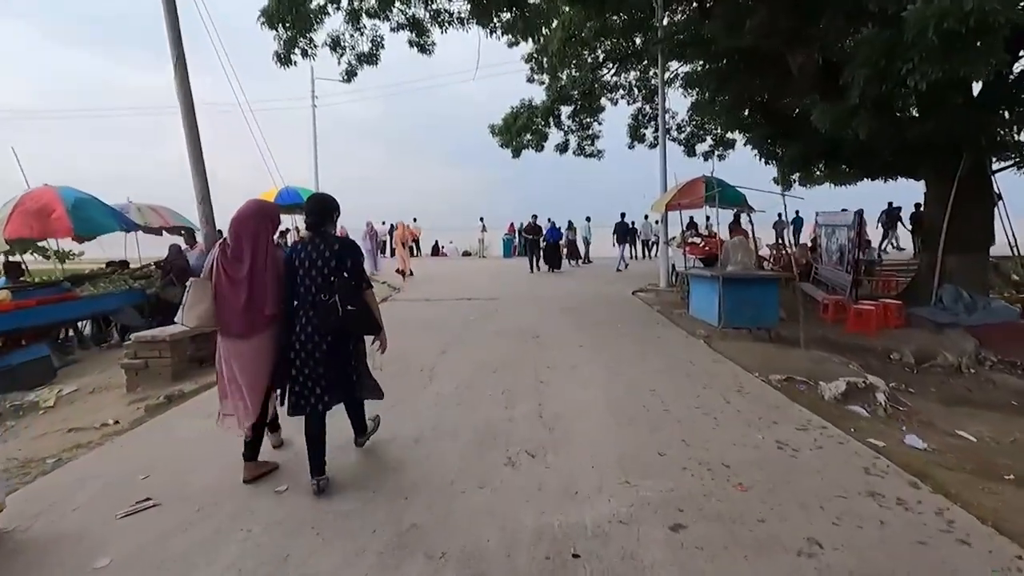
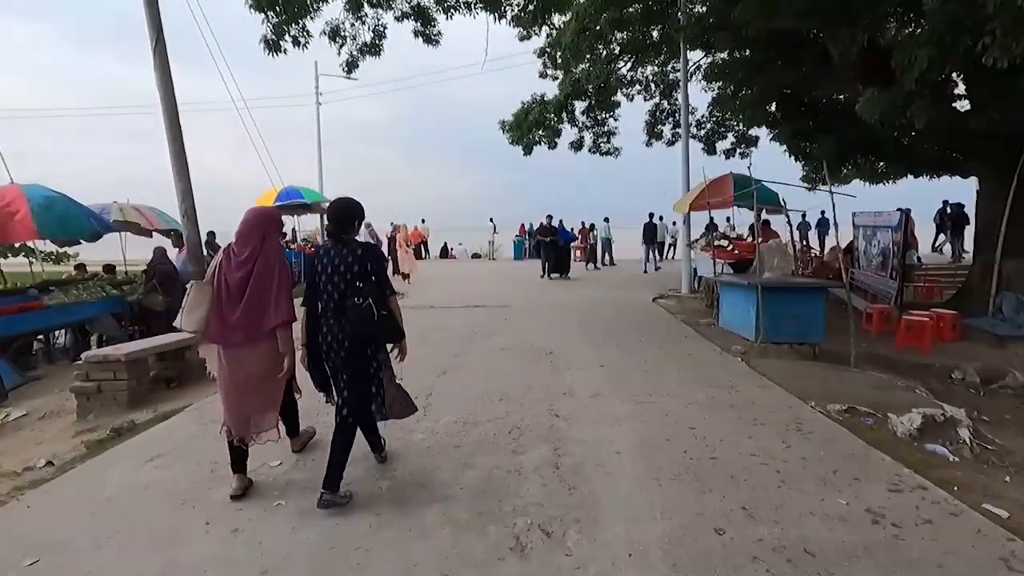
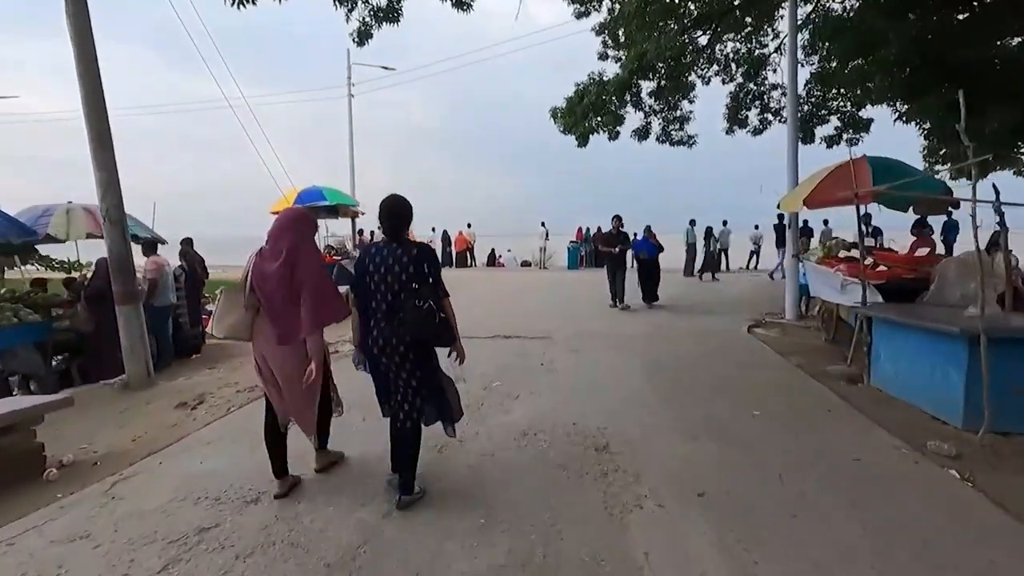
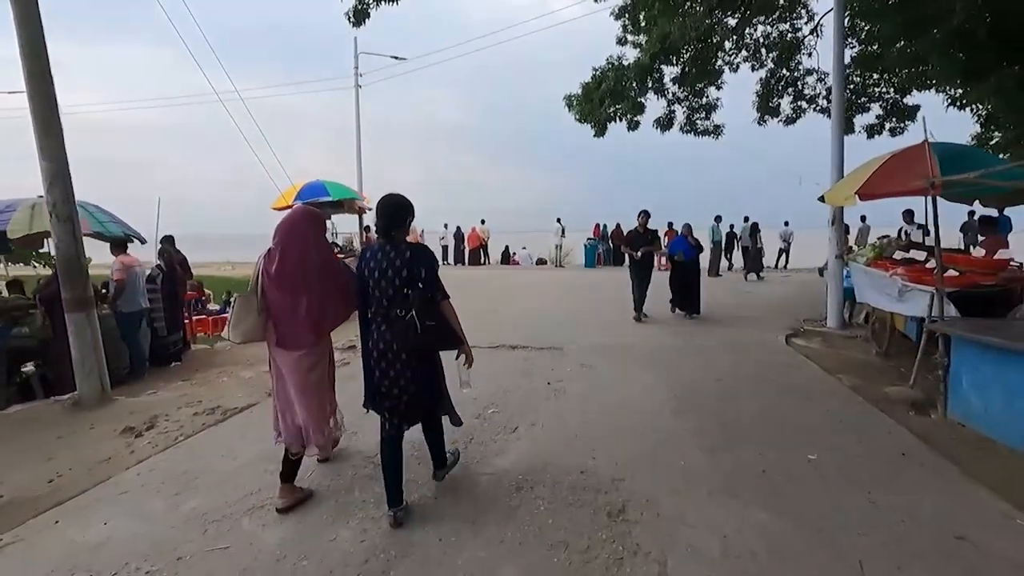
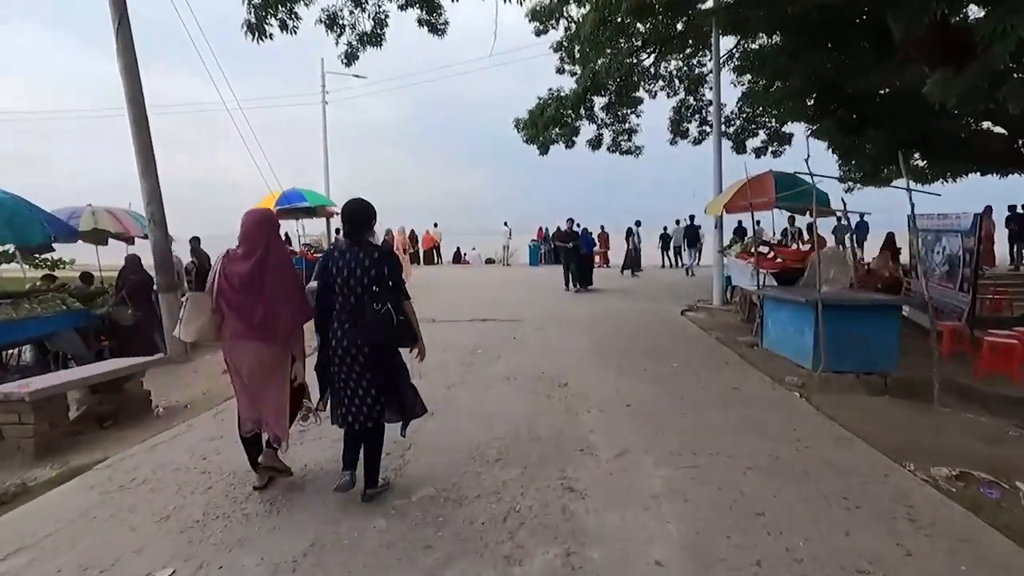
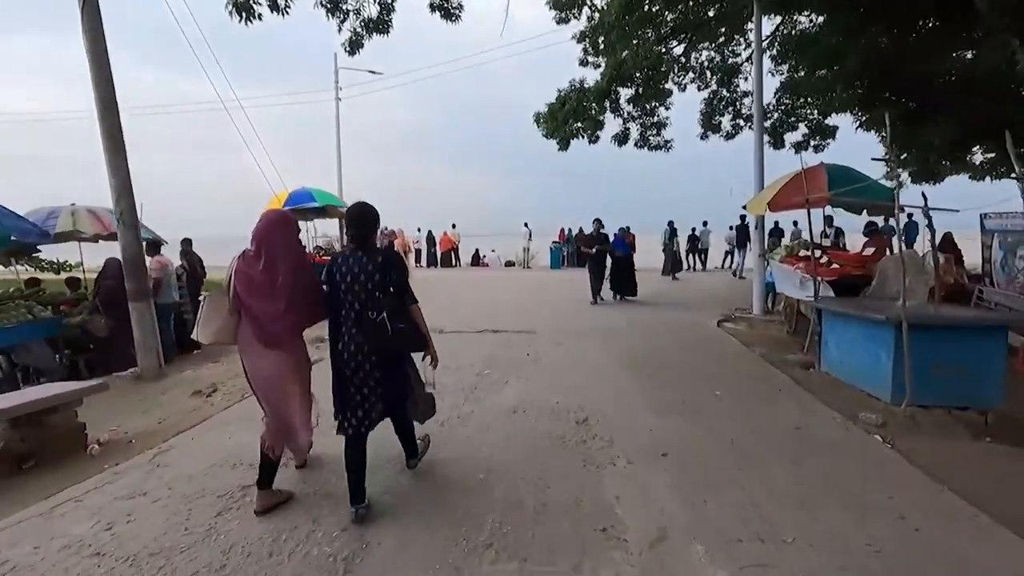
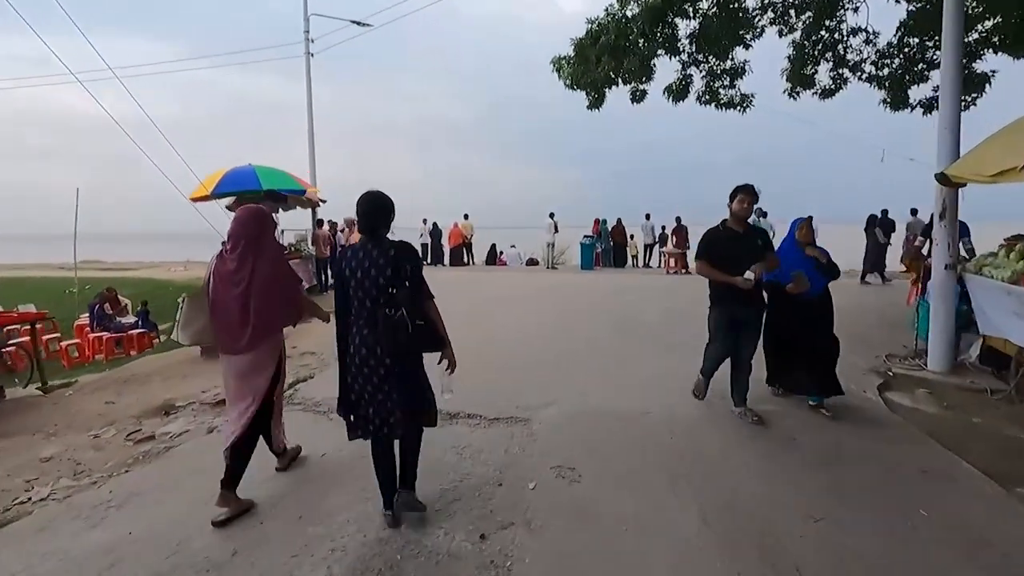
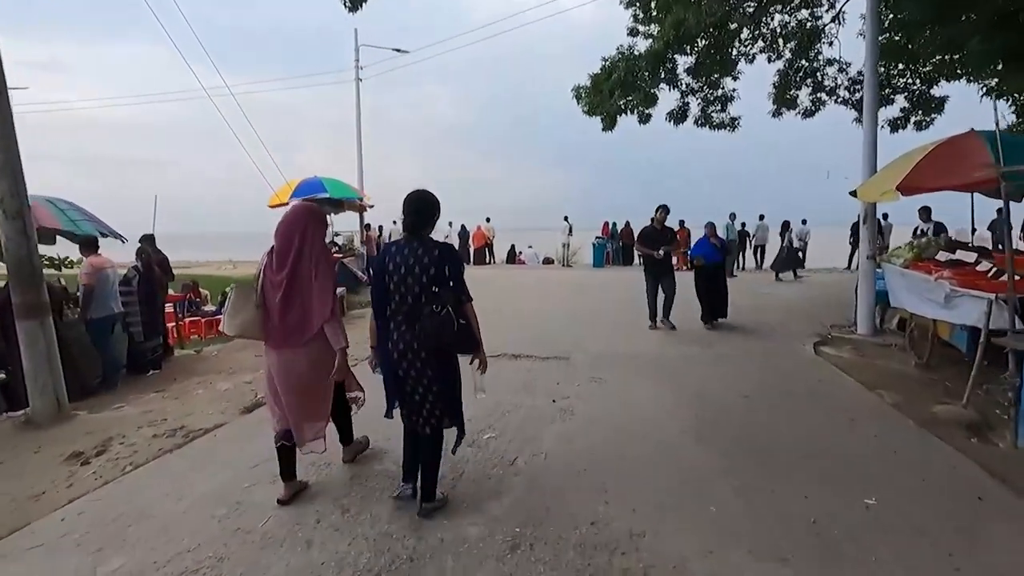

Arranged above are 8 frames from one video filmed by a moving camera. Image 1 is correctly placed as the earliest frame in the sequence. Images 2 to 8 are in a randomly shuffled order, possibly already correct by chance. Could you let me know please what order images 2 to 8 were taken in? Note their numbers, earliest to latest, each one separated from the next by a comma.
2, 5, 6, 3, 4, 8, 7
